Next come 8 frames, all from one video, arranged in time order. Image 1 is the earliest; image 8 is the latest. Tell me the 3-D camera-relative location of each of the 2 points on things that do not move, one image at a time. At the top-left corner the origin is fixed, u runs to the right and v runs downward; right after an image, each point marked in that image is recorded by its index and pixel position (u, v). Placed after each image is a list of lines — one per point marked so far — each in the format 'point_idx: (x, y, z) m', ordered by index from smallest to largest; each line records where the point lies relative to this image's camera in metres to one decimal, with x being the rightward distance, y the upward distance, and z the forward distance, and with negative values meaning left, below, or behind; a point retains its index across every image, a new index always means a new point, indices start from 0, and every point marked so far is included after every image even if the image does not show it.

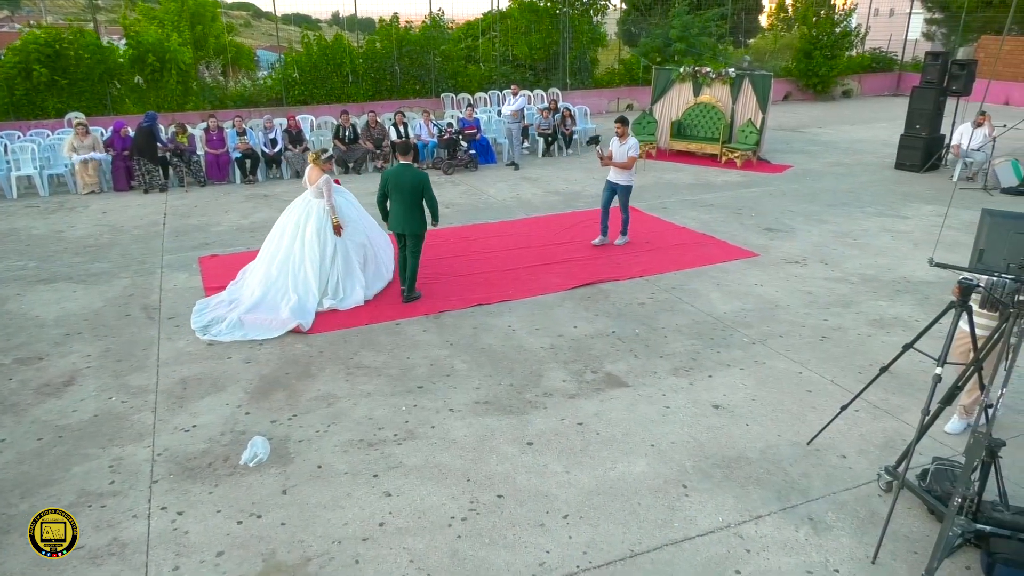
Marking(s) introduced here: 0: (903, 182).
0: (+6.1, +1.6, +11.3) m
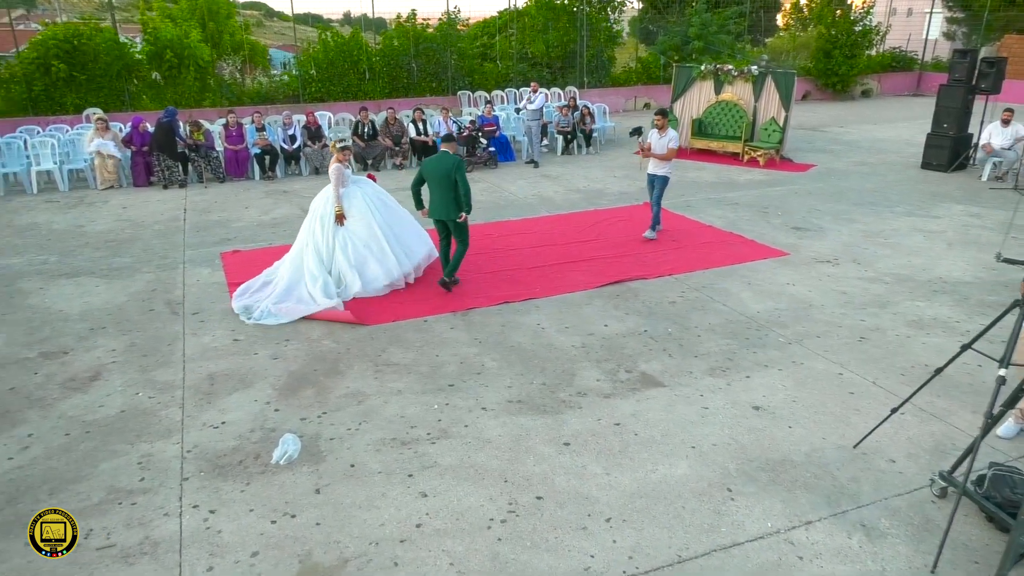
0: (+6.4, +1.6, +11.1) m
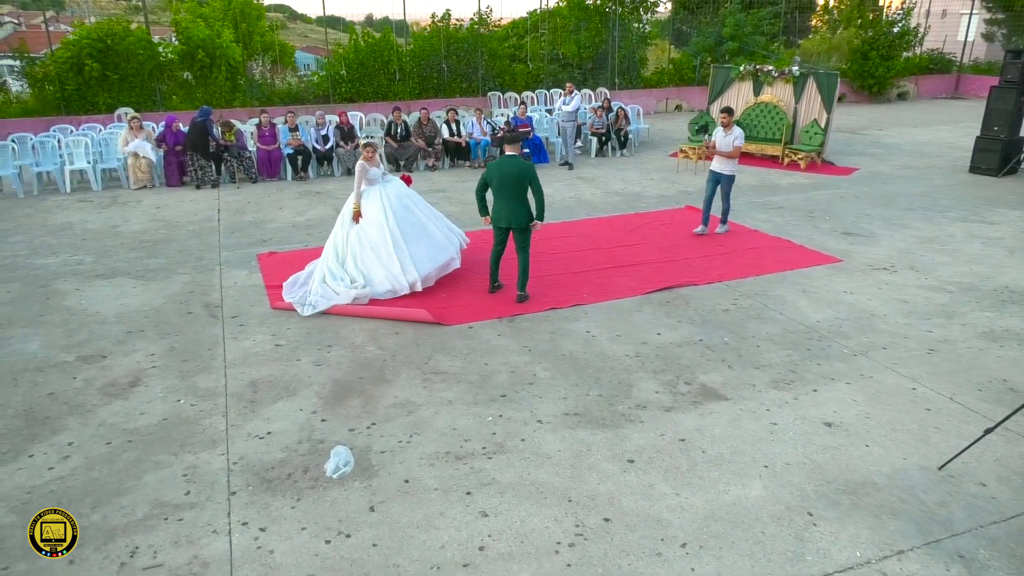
0: (+6.9, +1.5, +10.7) m
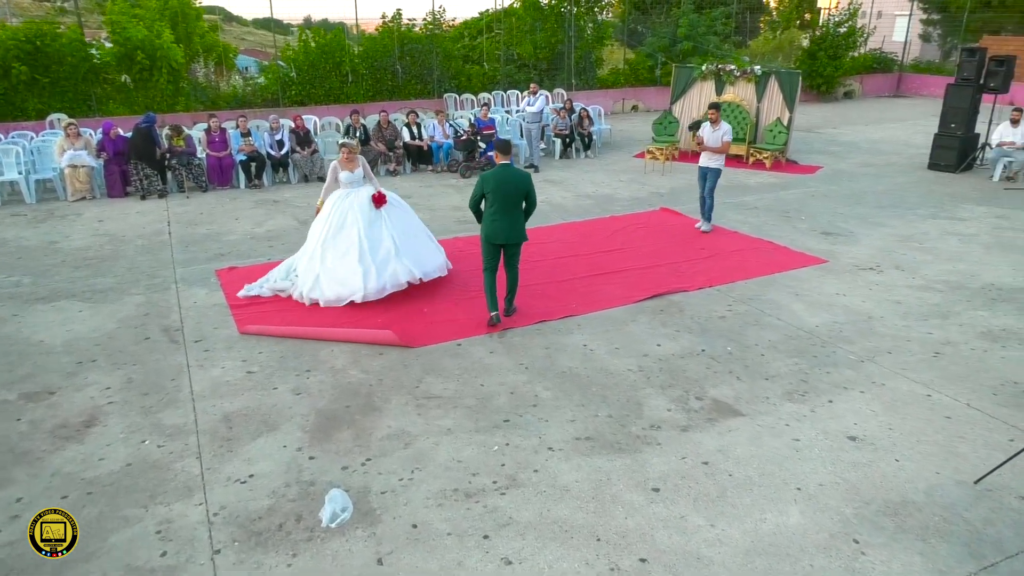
0: (+6.4, +1.6, +10.8) m
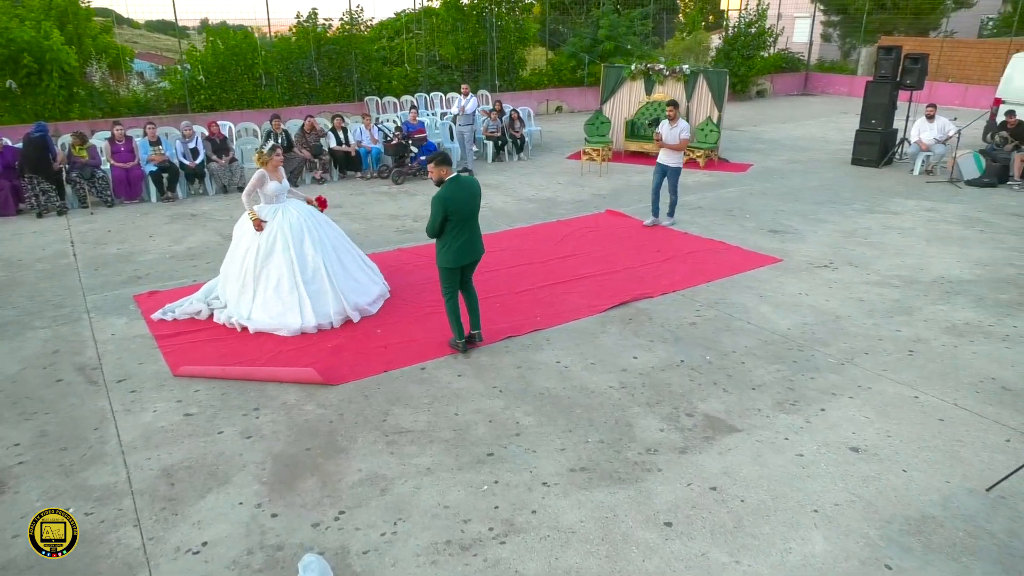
0: (+5.5, +1.7, +11.1) m
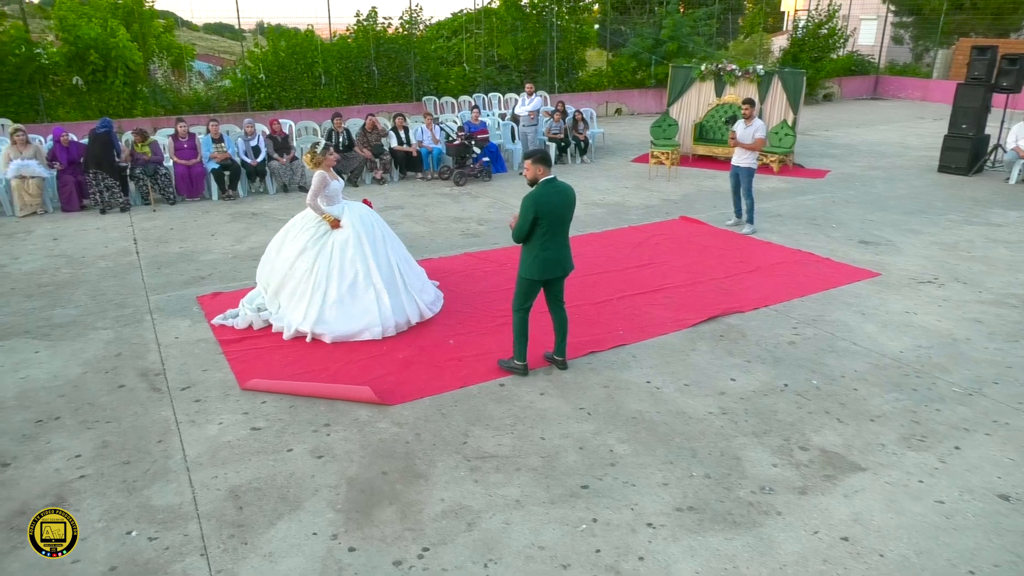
0: (+6.4, +1.5, +10.4) m
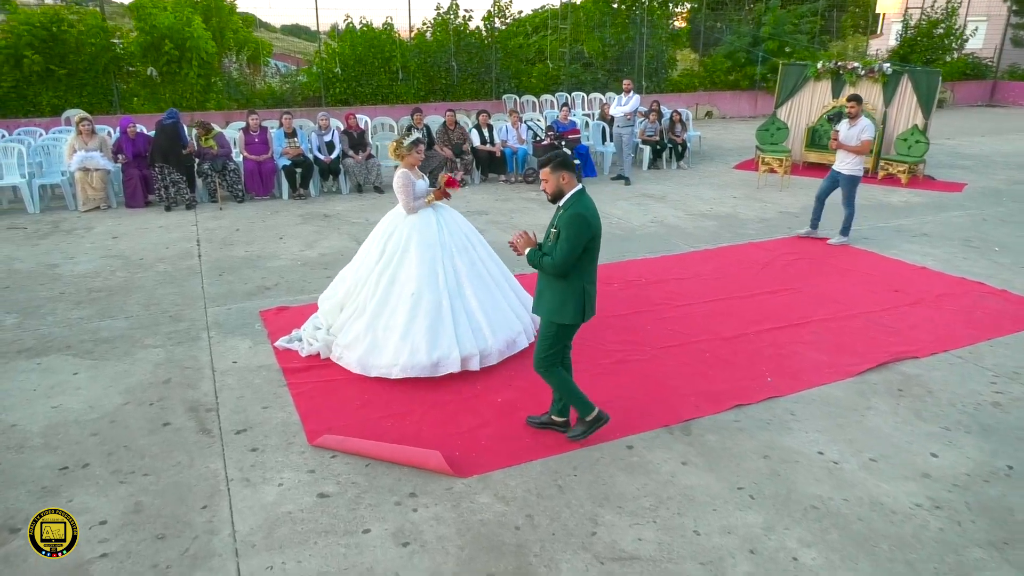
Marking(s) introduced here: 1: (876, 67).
0: (+7.6, +1.0, +8.9) m
1: (+5.2, +3.1, +10.3) m
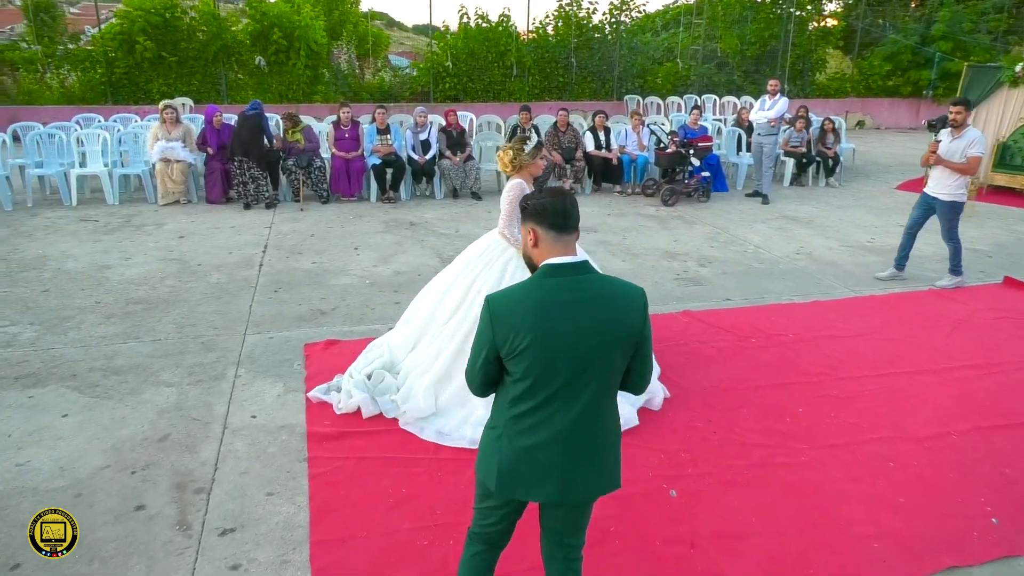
0: (+8.7, +0.2, +6.5) m
1: (+6.7, +2.5, +8.3) m
